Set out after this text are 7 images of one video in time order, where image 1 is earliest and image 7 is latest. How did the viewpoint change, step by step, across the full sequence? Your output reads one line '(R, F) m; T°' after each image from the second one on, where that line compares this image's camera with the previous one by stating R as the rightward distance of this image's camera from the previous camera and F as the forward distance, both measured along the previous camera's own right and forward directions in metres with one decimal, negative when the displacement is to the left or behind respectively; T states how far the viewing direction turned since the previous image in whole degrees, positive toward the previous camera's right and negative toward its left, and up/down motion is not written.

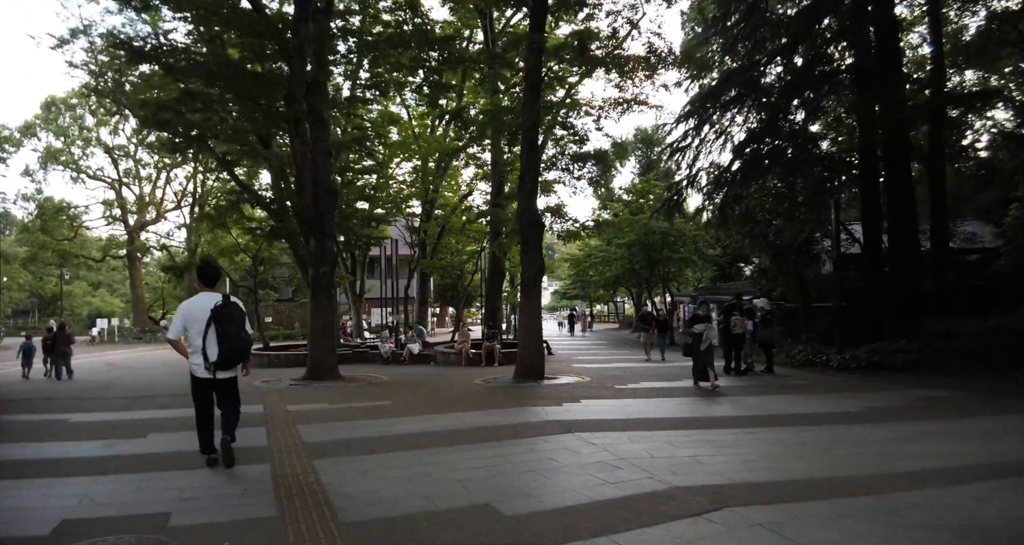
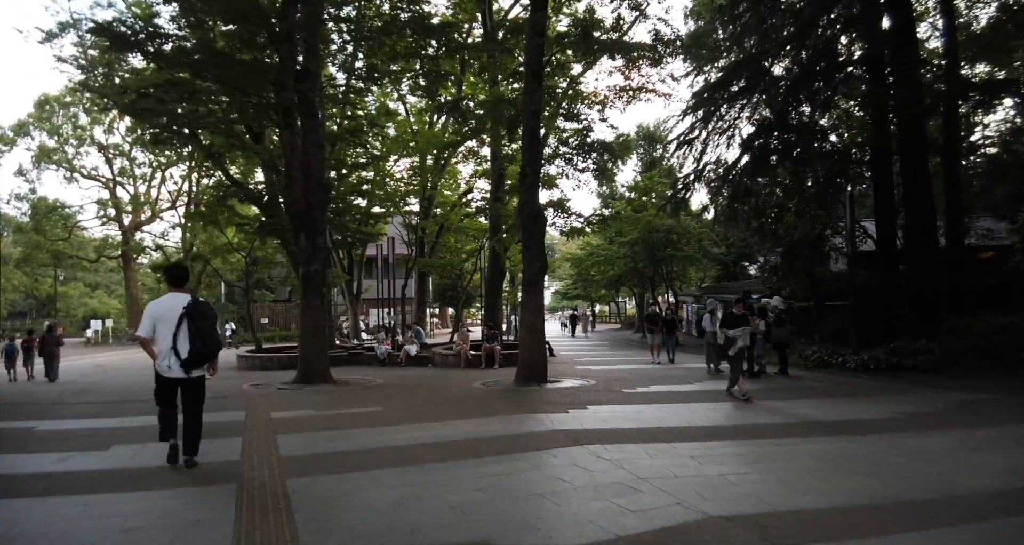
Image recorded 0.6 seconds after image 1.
(0.0, +0.6) m; 0°
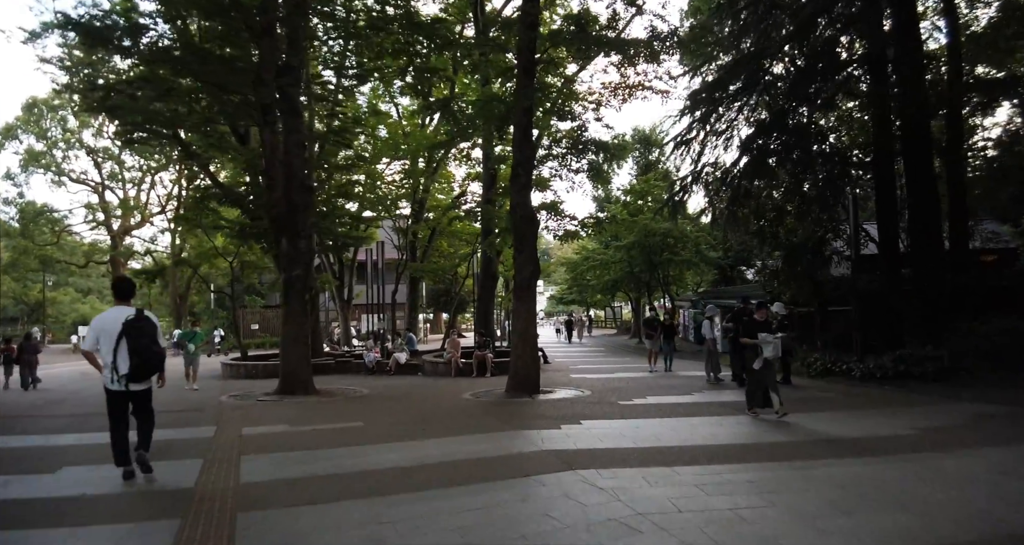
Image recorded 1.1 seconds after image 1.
(+0.1, +0.5) m; 0°
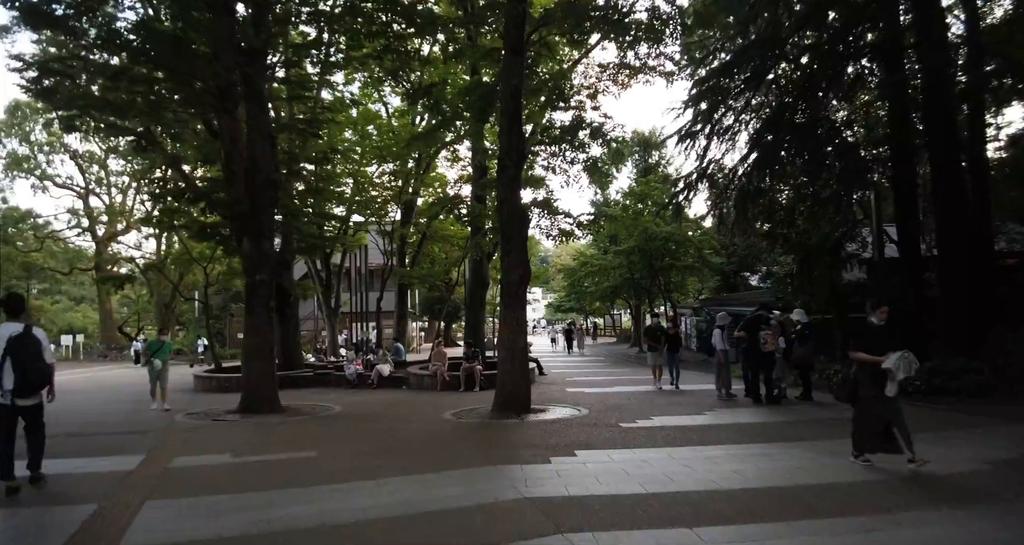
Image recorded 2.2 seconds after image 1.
(+0.2, +1.2) m; 0°
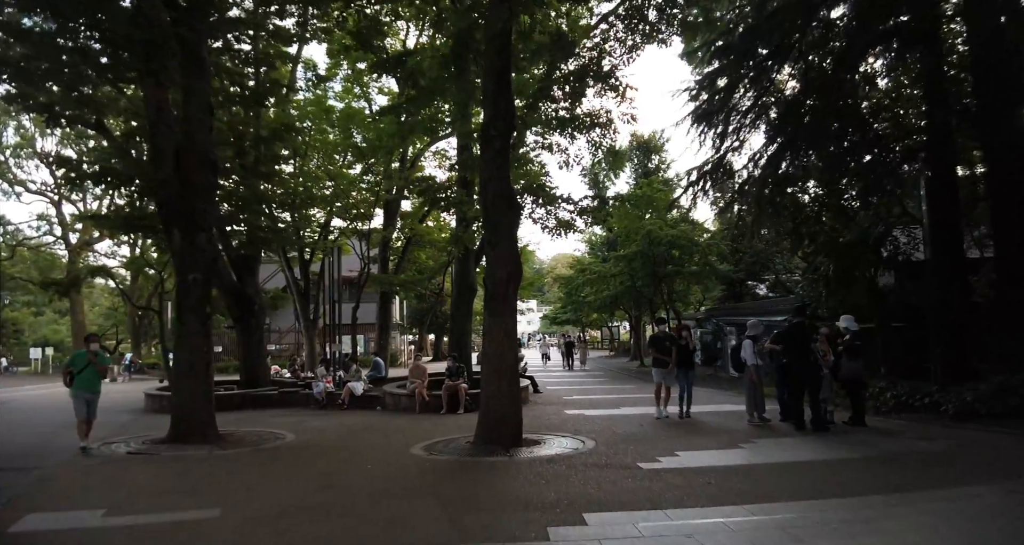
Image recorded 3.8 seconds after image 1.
(+0.1, +1.9) m; 0°
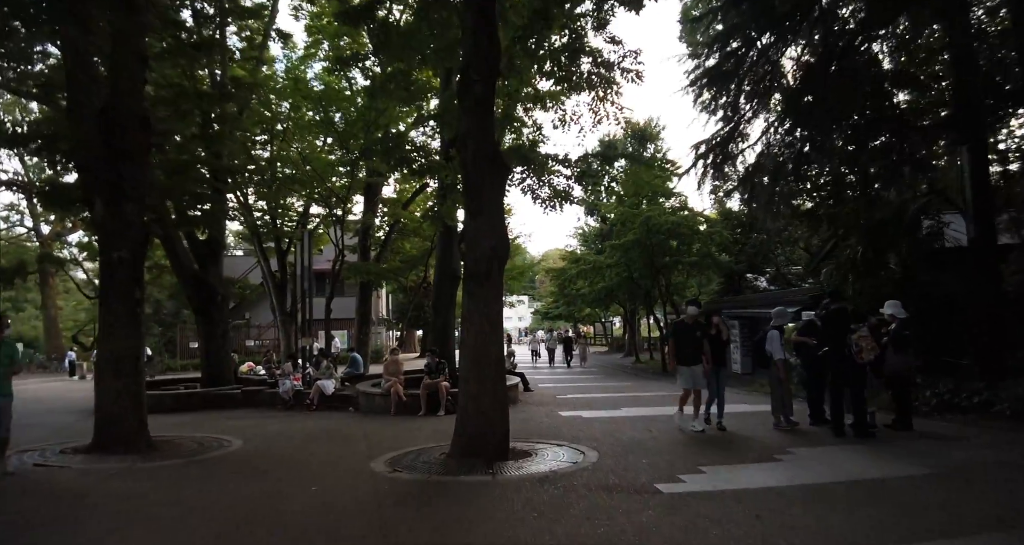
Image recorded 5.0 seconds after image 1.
(+0.1, +1.4) m; +1°
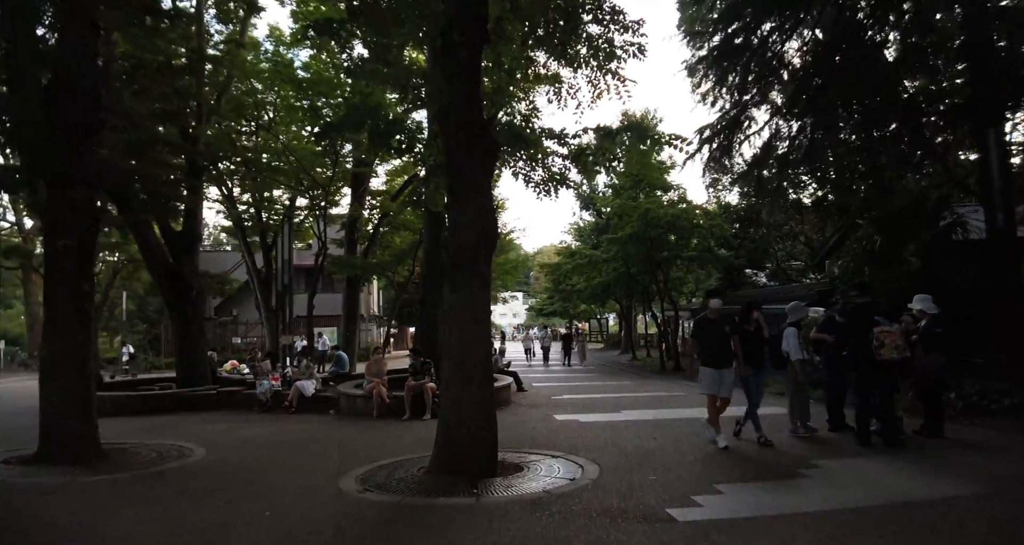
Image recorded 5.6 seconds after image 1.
(0.0, +0.7) m; 0°
